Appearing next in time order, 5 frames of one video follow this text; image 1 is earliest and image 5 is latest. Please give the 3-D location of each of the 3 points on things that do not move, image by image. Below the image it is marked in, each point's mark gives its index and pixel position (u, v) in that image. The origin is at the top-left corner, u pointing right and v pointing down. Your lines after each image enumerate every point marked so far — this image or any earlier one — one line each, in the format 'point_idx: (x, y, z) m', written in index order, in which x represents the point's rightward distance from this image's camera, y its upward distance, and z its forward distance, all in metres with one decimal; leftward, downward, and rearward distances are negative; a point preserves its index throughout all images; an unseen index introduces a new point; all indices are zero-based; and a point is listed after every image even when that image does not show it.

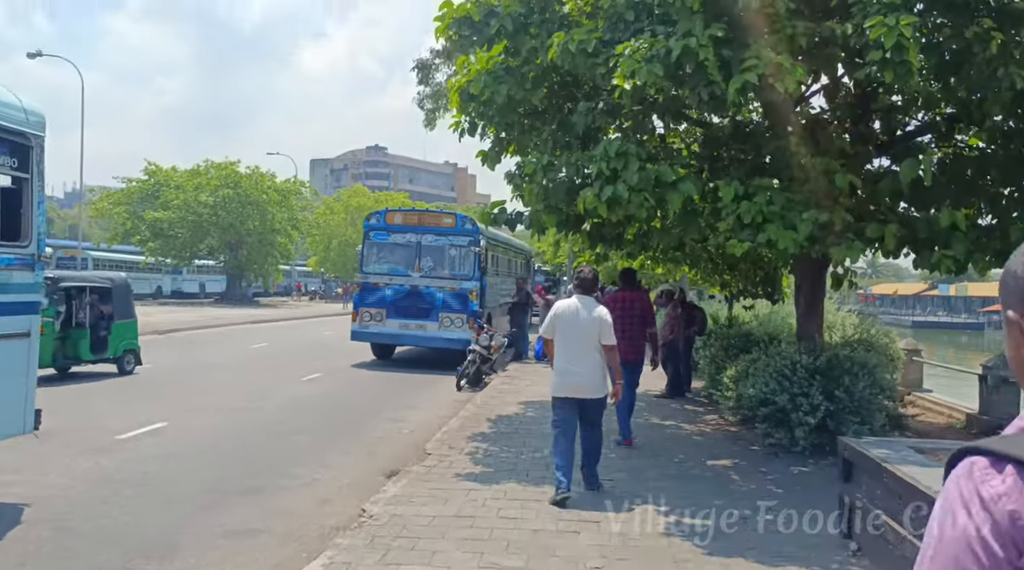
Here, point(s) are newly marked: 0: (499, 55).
0: (-0.1, +2.3, +7.8) m
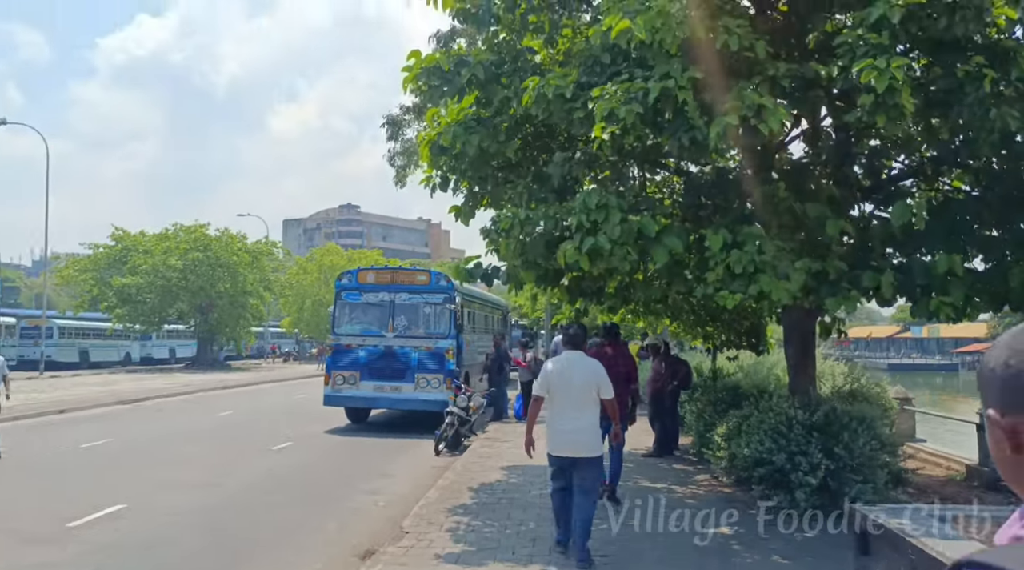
0: (-0.4, +1.7, +7.5) m
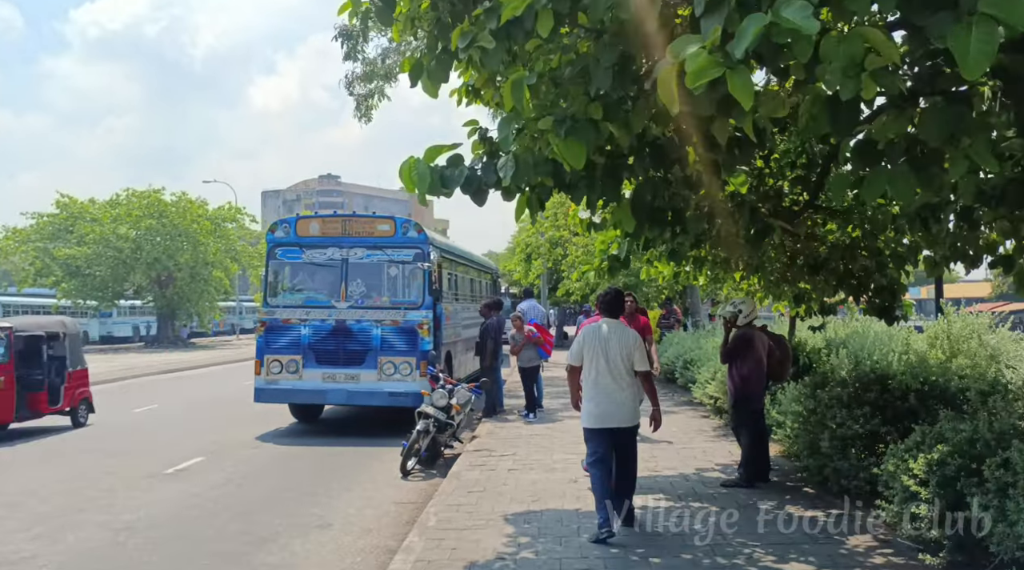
0: (-0.3, +2.2, +3.3) m
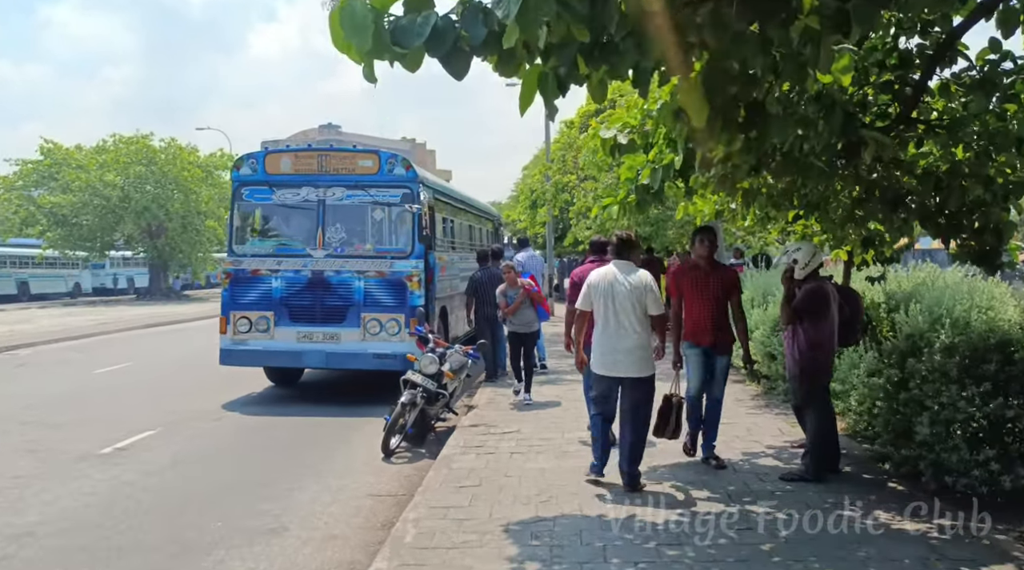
0: (-0.3, +2.4, +1.6) m
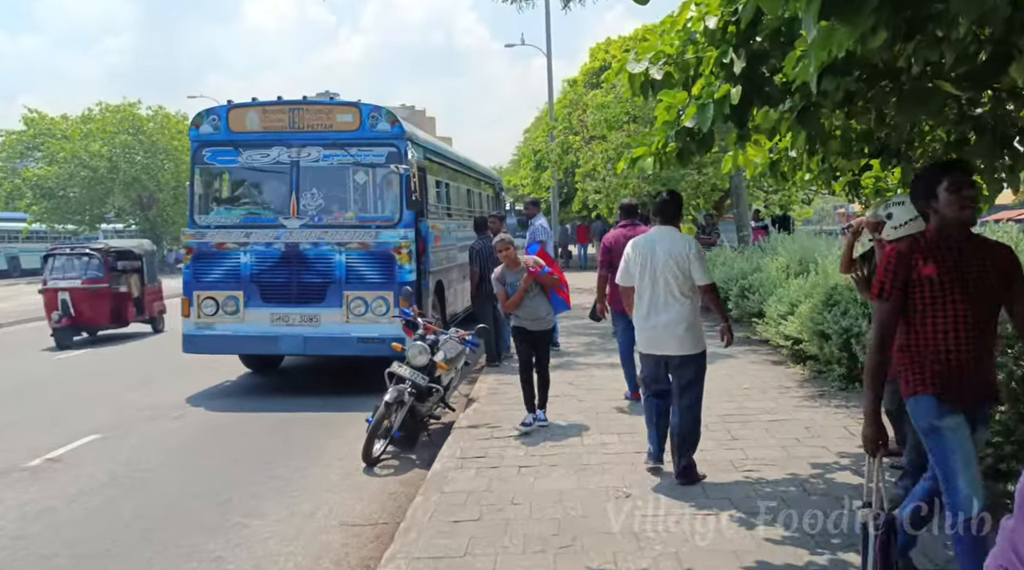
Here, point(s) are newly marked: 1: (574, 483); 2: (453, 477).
0: (-0.4, +2.3, +0.2) m
1: (+0.4, -1.3, +5.0) m
2: (-0.4, -1.3, +5.3) m
